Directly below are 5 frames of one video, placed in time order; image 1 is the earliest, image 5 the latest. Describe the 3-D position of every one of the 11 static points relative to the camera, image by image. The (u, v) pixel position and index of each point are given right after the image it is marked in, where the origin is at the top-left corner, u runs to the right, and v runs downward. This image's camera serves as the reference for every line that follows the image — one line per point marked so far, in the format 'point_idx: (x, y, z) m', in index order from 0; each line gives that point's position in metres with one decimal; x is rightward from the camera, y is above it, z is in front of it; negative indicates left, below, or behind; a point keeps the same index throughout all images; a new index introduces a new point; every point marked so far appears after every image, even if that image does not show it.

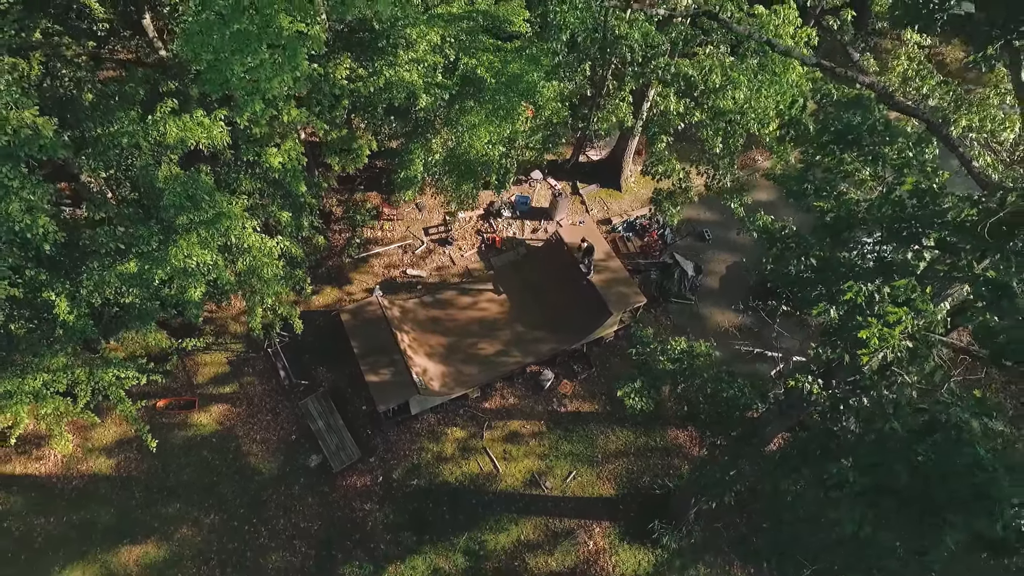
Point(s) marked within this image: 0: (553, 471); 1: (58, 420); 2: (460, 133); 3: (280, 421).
0: (+0.8, -3.7, +14.4) m
1: (-8.4, -2.5, +13.1) m
2: (-0.9, +2.9, +12.3) m
3: (-4.8, -2.8, +14.8) m
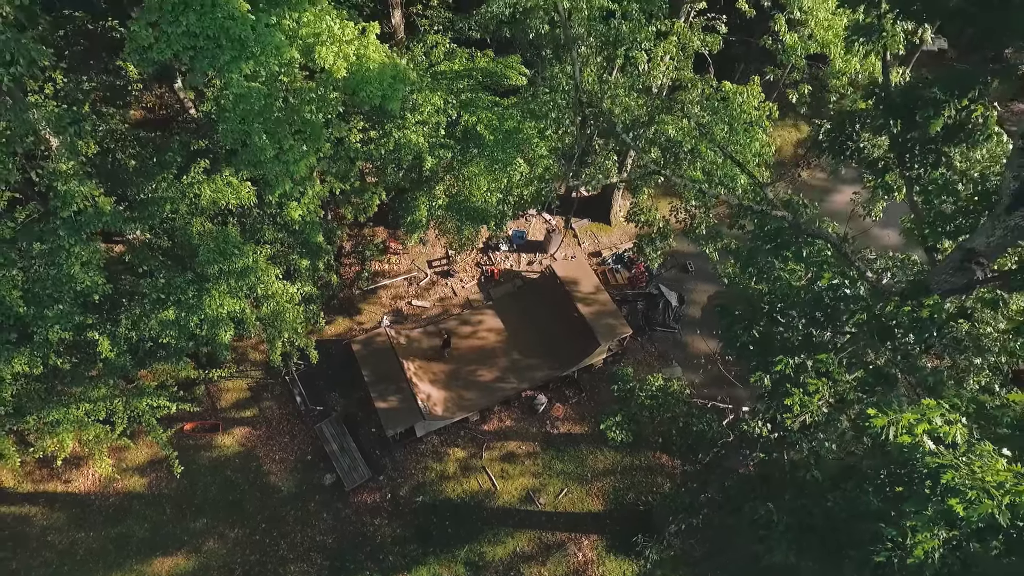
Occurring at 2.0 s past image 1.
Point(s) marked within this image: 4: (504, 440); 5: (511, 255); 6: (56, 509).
0: (+0.8, -4.5, +15.8) m
1: (-8.5, -3.2, +14.5) m
2: (-0.9, +2.1, +13.6) m
3: (-4.9, -3.5, +16.2) m
4: (-0.2, -3.5, +16.4) m
5: (0.0, +0.9, +18.7) m
6: (-9.8, -4.8, +15.2) m
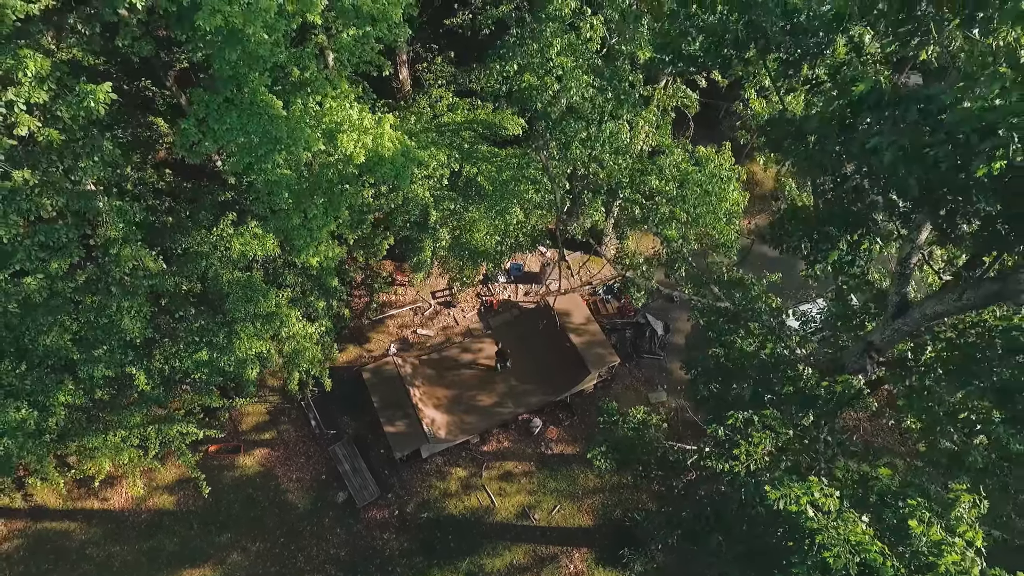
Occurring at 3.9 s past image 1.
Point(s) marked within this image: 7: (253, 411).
0: (+0.7, -5.3, +17.3) m
1: (-8.6, -4.1, +15.9) m
2: (-1.0, +1.3, +15.1) m
3: (-5.0, -4.4, +17.6) m
4: (-0.3, -4.4, +17.8) m
5: (-0.1, +0.1, +20.1) m
6: (-9.9, -5.6, +16.7) m
7: (-6.7, -3.2, +18.2) m
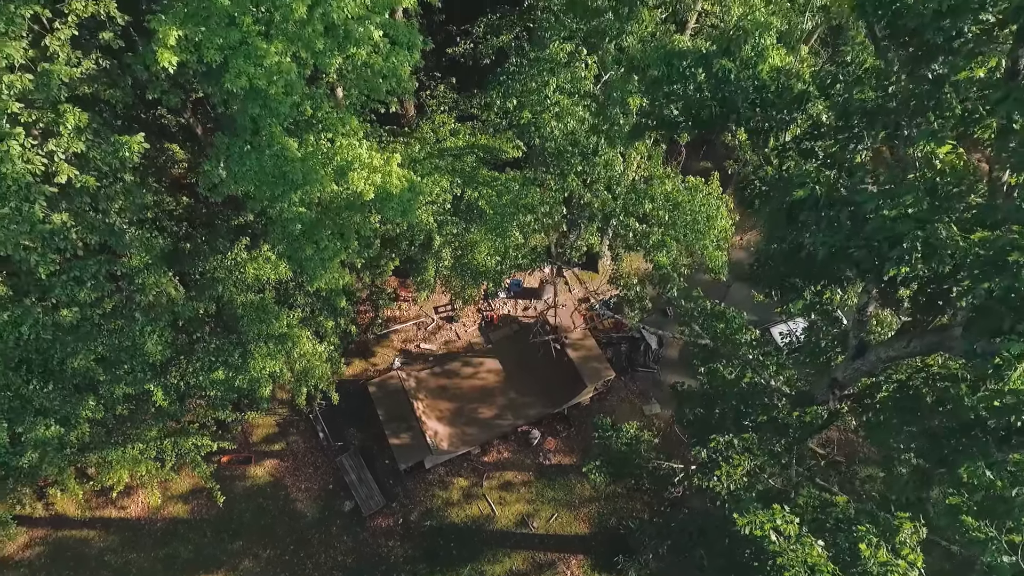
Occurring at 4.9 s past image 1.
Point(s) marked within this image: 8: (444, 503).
0: (+0.7, -5.8, +18.0) m
1: (-8.6, -4.5, +16.7) m
2: (-1.0, +0.8, +15.9) m
3: (-5.0, -4.8, +18.4) m
4: (-0.3, -4.8, +18.6) m
5: (-0.1, -0.4, +20.9) m
6: (-9.9, -6.1, +17.4) m
7: (-6.7, -3.6, +19.0) m
8: (-1.7, -5.5, +18.1) m
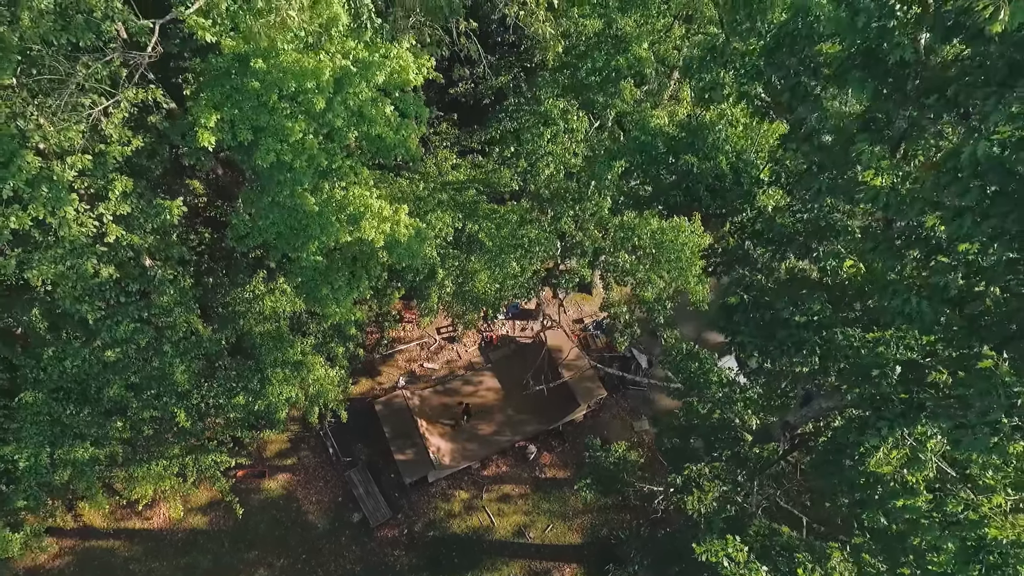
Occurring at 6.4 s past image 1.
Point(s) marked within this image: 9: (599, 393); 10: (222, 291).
0: (+0.6, -6.5, +19.3) m
1: (-8.7, -5.2, +17.9) m
2: (-1.1, +0.1, +17.1) m
3: (-5.1, -5.5, +19.6) m
4: (-0.3, -5.5, +19.8) m
5: (-0.2, -1.1, +22.1) m
6: (-10.0, -6.7, +18.7) m
7: (-6.8, -4.3, +20.2) m
8: (-1.8, -6.2, +19.3) m
9: (+2.4, -2.9, +19.4) m
10: (-6.5, -0.1, +15.8) m
